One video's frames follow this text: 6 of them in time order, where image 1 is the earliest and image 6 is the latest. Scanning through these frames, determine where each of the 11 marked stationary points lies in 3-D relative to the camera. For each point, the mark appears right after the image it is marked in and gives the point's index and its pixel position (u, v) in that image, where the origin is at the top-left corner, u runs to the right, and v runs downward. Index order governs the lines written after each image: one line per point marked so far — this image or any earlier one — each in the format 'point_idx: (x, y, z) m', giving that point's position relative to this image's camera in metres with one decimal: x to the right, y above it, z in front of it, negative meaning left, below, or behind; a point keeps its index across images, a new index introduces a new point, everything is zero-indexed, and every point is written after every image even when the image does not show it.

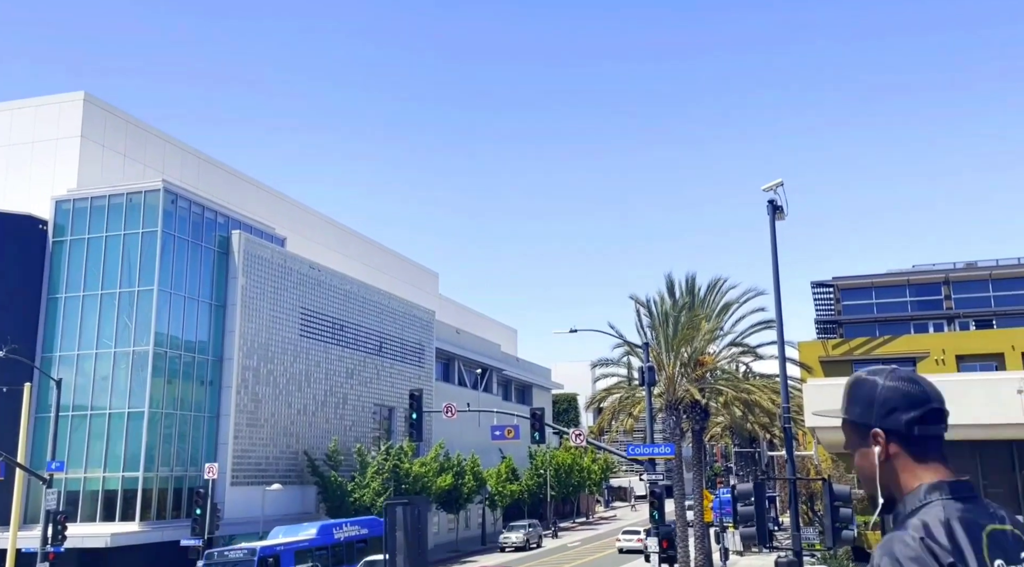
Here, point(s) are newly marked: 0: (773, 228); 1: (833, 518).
0: (+4.8, +1.1, +17.5) m
1: (+5.2, -3.8, +15.4) m
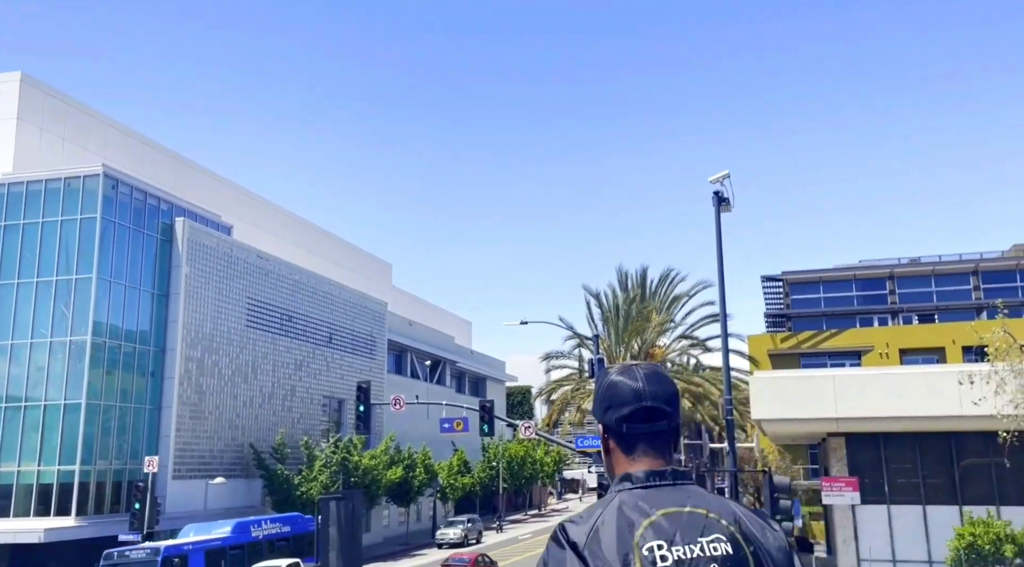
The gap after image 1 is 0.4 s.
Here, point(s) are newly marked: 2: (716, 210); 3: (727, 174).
0: (+3.8, +1.2, +17.5) m
1: (+4.2, -3.7, +15.4) m
2: (+3.7, +1.4, +17.3) m
3: (+4.3, +2.2, +19.1) m
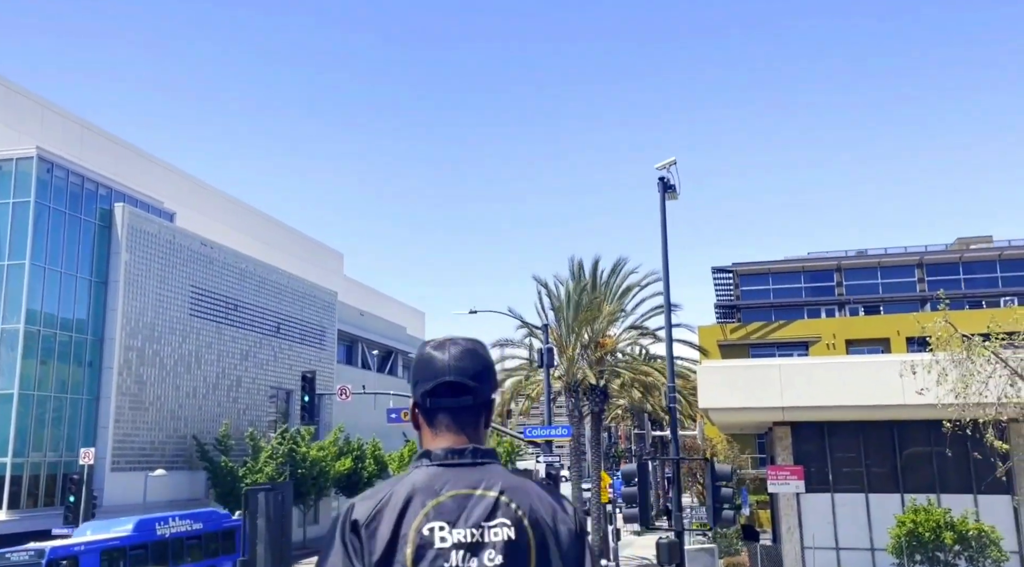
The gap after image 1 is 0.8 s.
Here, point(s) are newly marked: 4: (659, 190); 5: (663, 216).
0: (+2.7, +1.5, +17.3) m
1: (+3.3, -3.5, +15.3) m
2: (+2.7, +1.6, +17.1) m
3: (+3.2, +2.4, +18.9) m
4: (+2.9, +1.9, +18.9) m
5: (+2.7, +1.2, +16.9) m
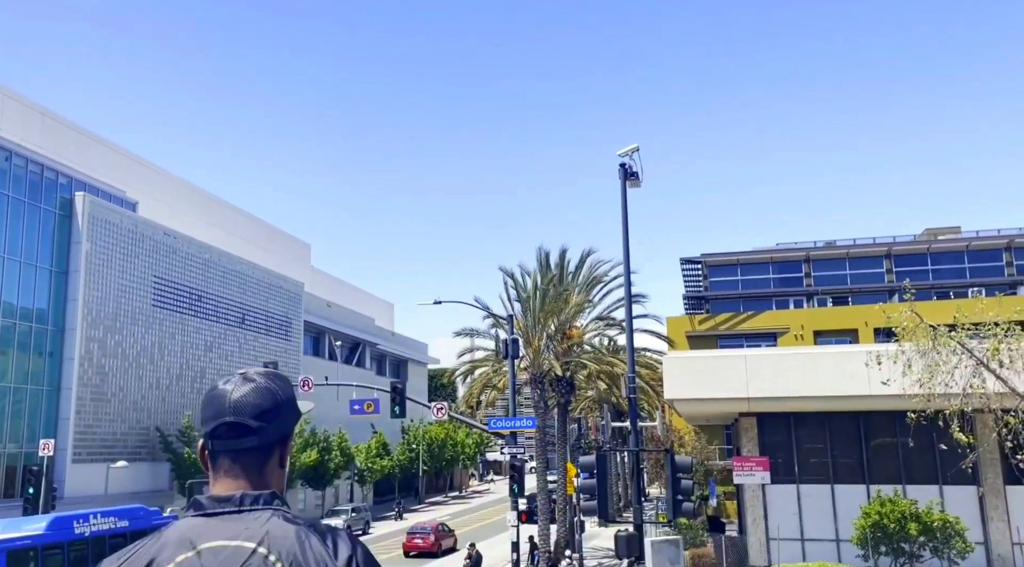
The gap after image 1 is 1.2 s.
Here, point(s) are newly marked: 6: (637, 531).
0: (+2.0, +1.7, +17.0) m
1: (+2.6, -3.3, +15.1) m
2: (+2.0, +1.8, +16.9) m
3: (+2.4, +2.7, +18.7) m
4: (+2.1, +2.1, +18.6) m
5: (+2.0, +1.4, +16.7) m
6: (+2.1, -4.1, +15.7) m
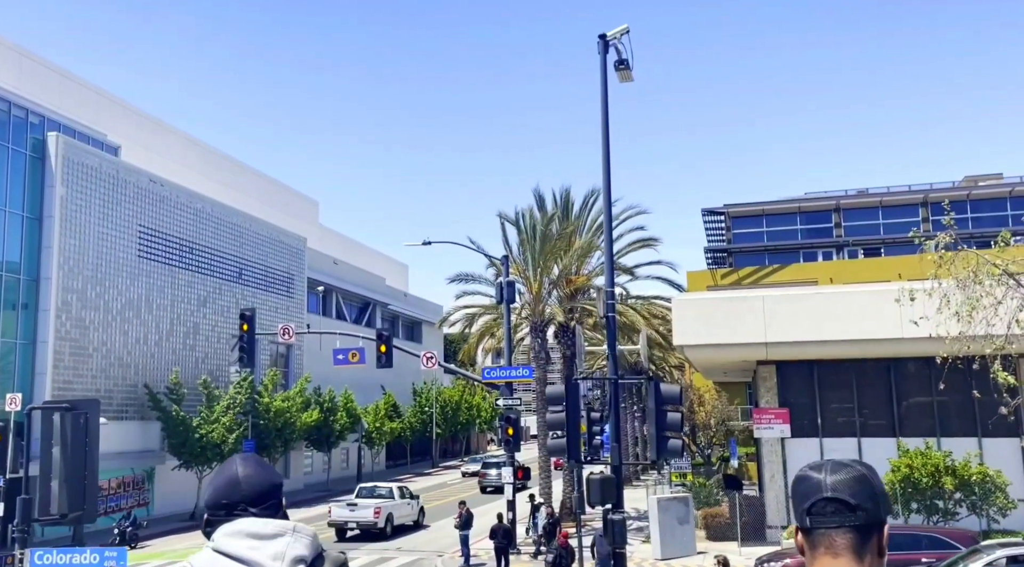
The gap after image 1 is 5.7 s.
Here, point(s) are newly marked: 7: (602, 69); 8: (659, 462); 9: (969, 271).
0: (+1.4, +3.1, +14.3) m
1: (+2.0, -1.9, +12.5) m
2: (+1.3, +3.3, +14.1) m
3: (+1.9, +4.2, +15.9) m
4: (+1.6, +3.6, +15.9) m
5: (+1.4, +2.9, +13.9) m
6: (+1.4, -2.7, +13.1) m
7: (+1.4, +3.2, +14.2) m
8: (+2.0, -2.4, +12.6) m
9: (+9.2, +0.3, +19.1) m
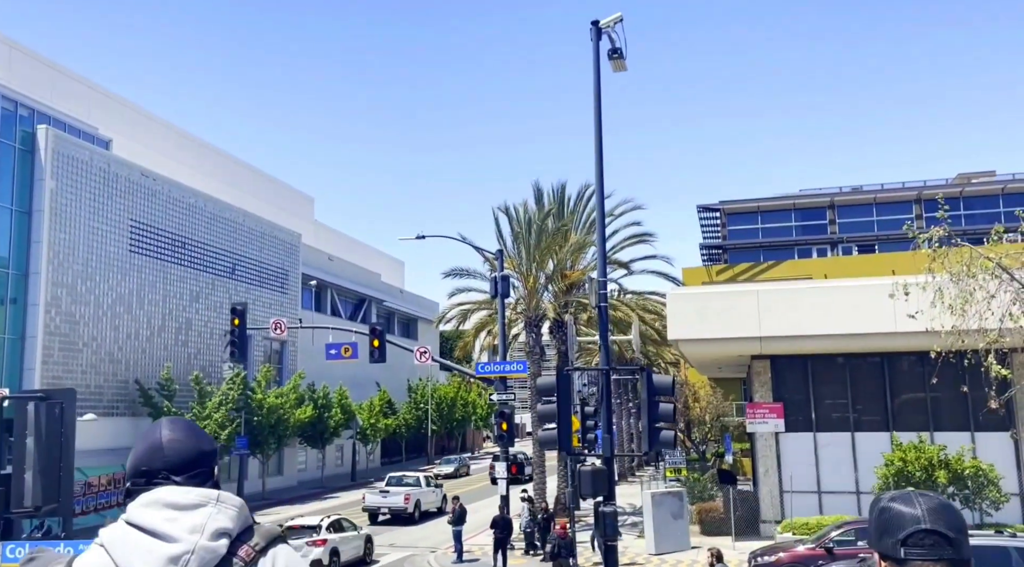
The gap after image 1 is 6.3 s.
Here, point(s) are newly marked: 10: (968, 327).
0: (+1.3, +3.3, +14.2) m
1: (+1.8, -1.7, +12.4) m
2: (+1.2, +3.4, +14.0) m
3: (+1.7, +4.3, +15.8) m
4: (+1.5, +3.7, +15.8) m
5: (+1.2, +3.0, +13.8) m
6: (+1.3, -2.5, +13.1) m
7: (+1.2, +3.3, +14.1) m
8: (+1.8, -2.2, +12.5) m
9: (+9.1, +0.5, +19.1) m
10: (+9.5, -0.8, +19.8) m
